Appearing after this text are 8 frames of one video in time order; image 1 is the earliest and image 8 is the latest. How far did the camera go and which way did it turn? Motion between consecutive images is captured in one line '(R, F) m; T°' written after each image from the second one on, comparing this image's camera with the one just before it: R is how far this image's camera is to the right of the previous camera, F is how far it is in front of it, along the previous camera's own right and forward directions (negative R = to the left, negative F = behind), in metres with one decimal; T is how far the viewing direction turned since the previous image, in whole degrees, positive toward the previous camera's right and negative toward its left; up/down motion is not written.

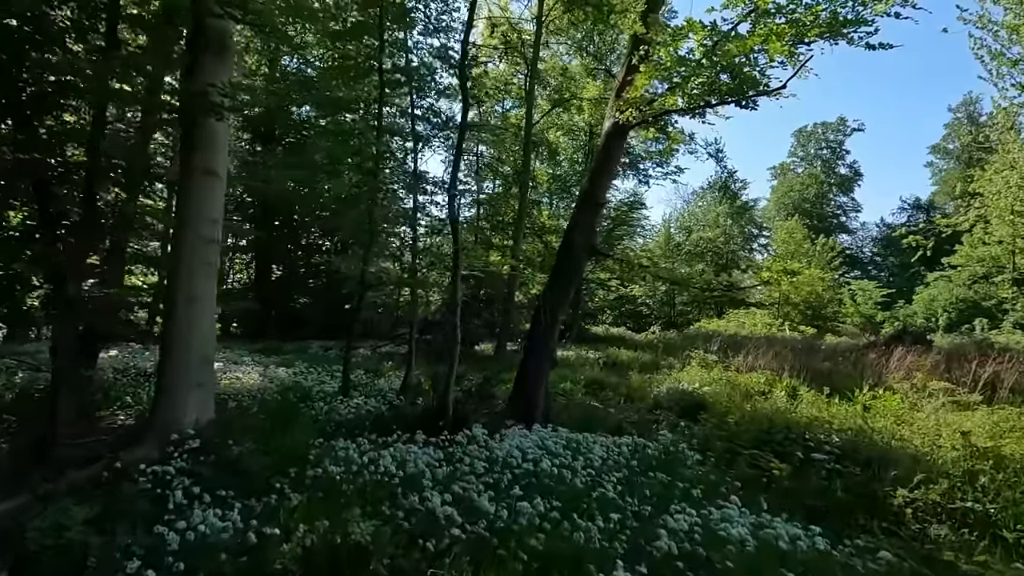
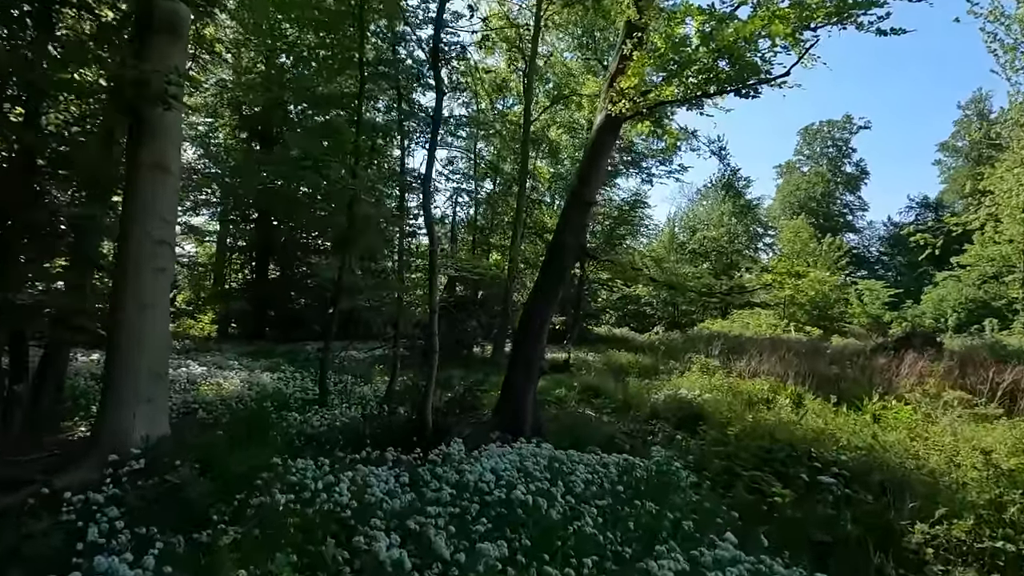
(+0.2, +0.4) m; -1°
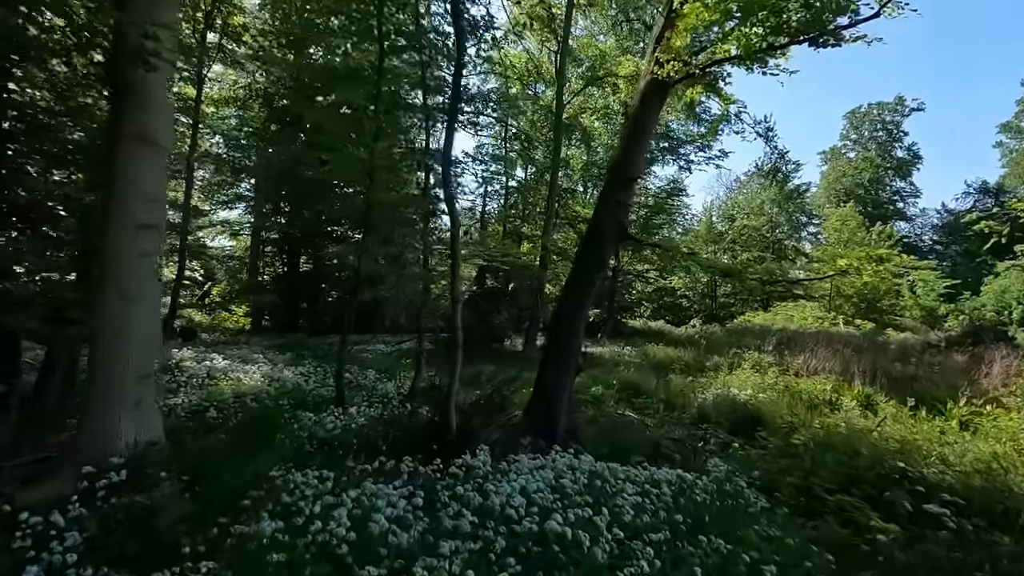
(0.0, +0.7) m; -3°
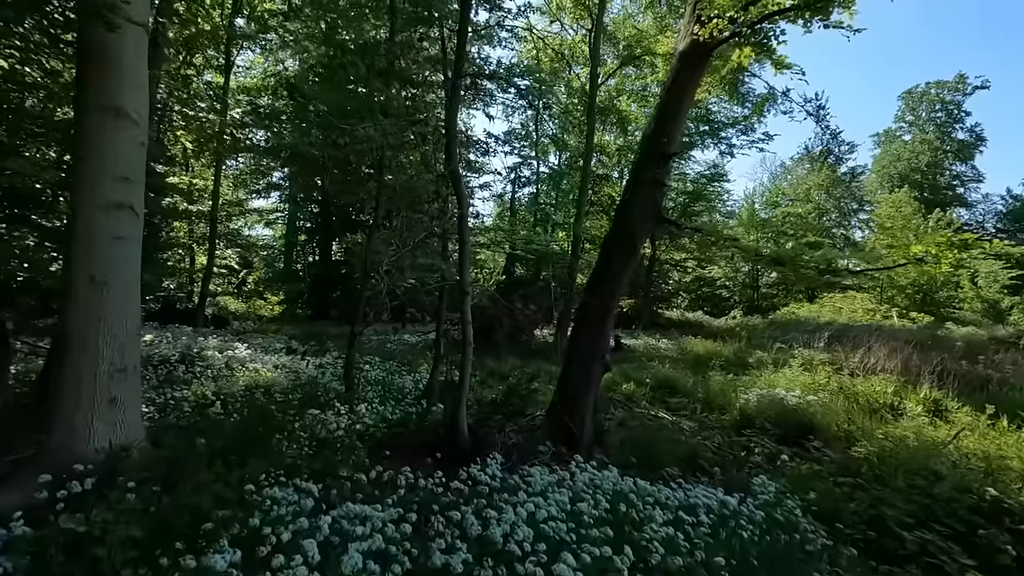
(+0.2, +0.6) m; -4°
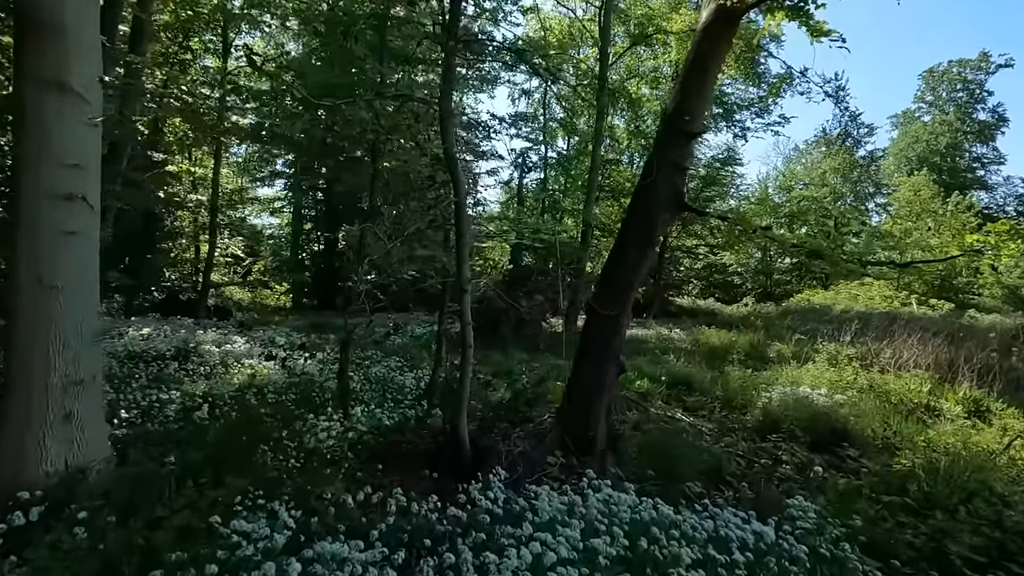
(0.0, +0.5) m; -1°
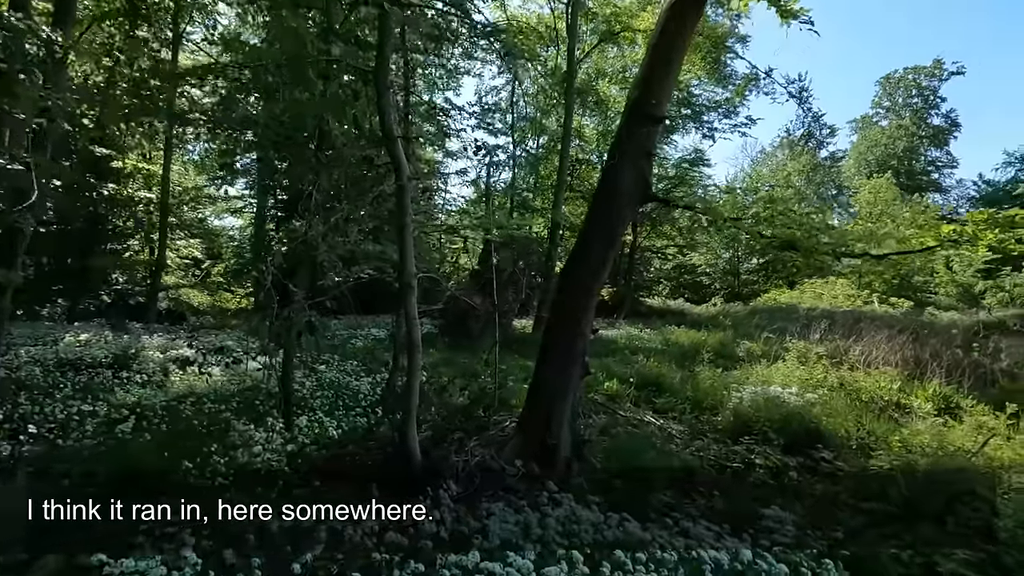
(+0.1, +0.4) m; +3°
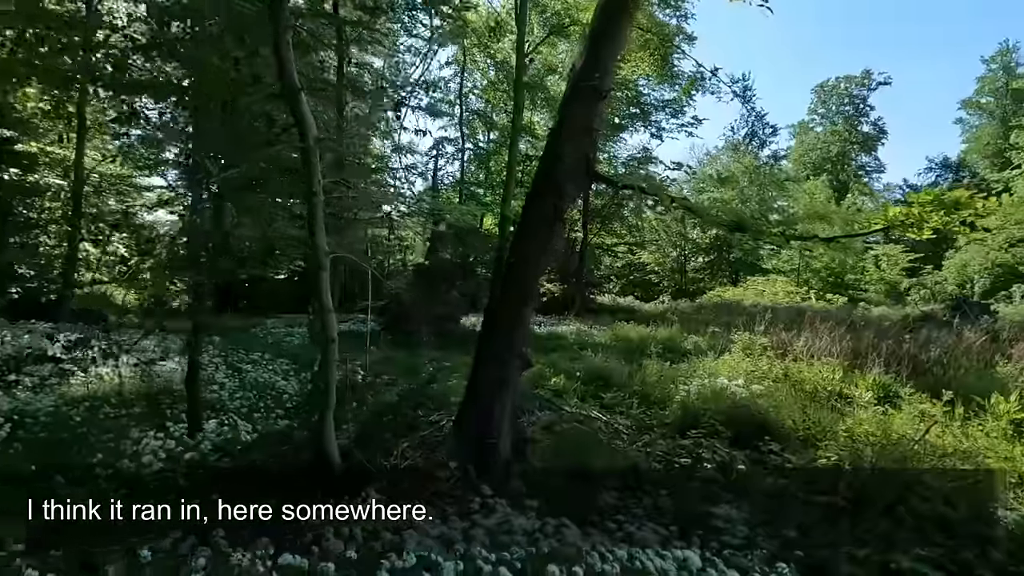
(+0.2, +0.4) m; +5°
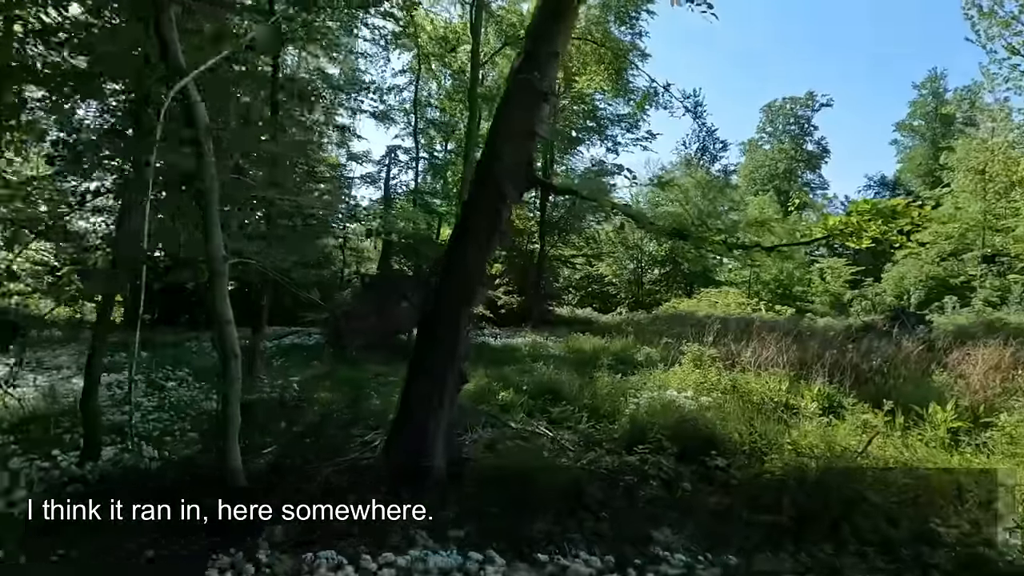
(+0.2, +0.3) m; +4°
